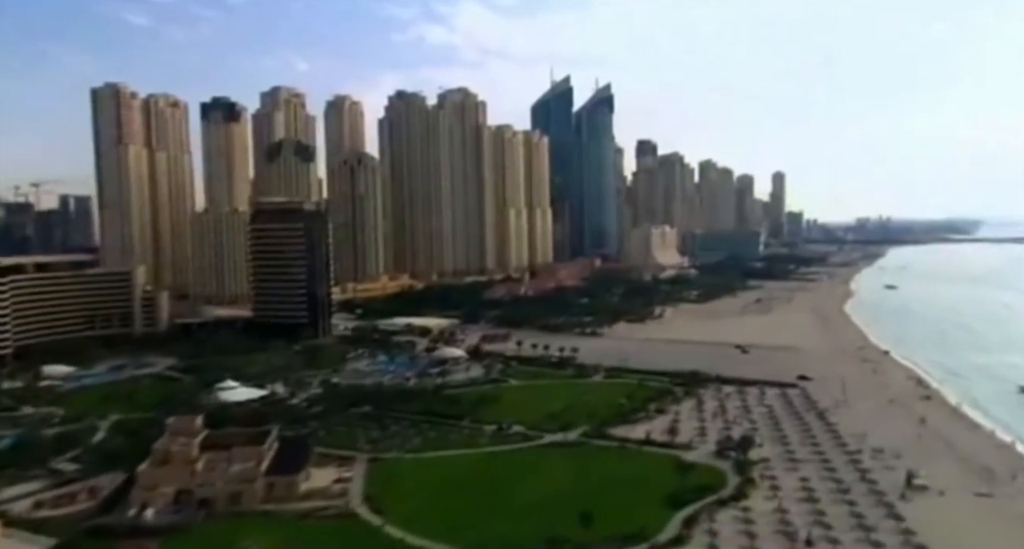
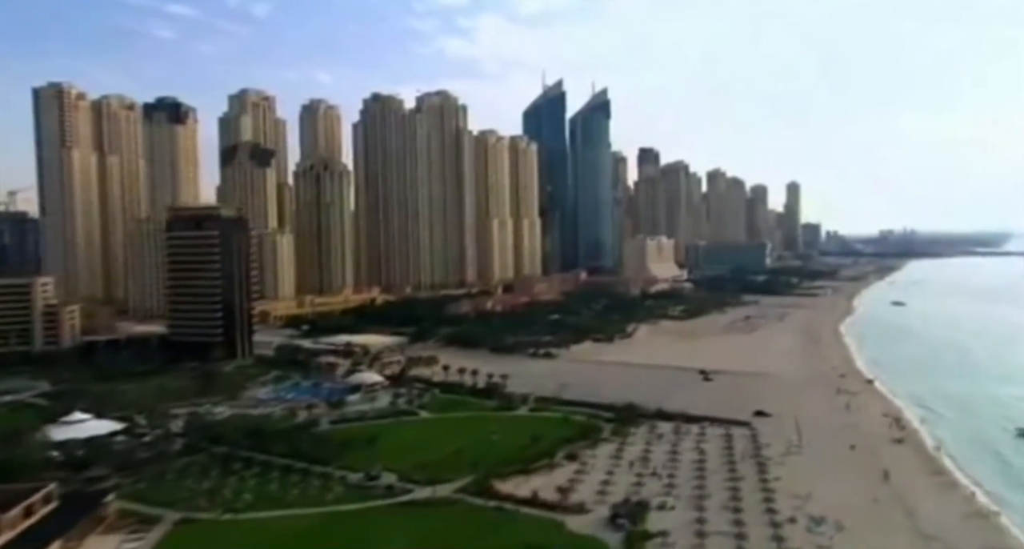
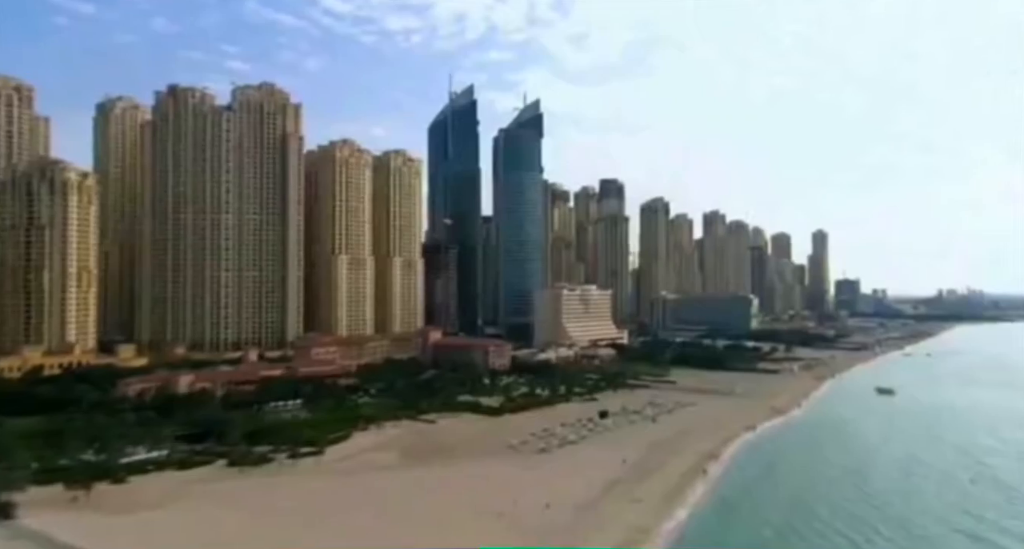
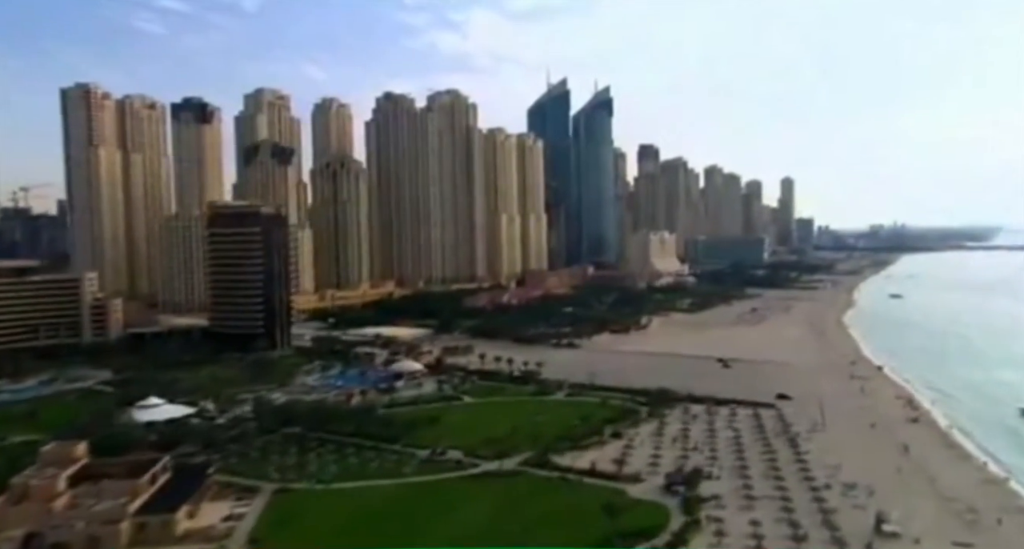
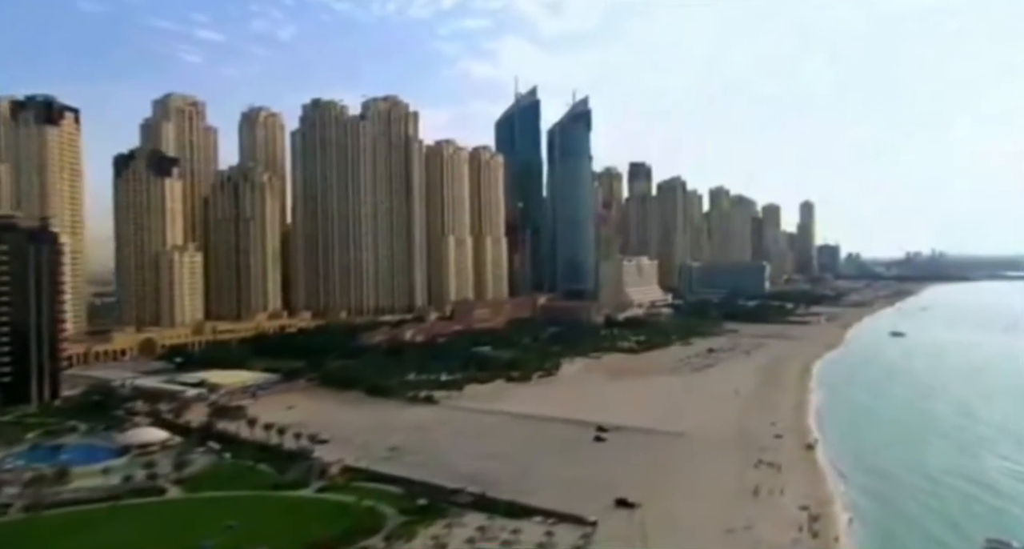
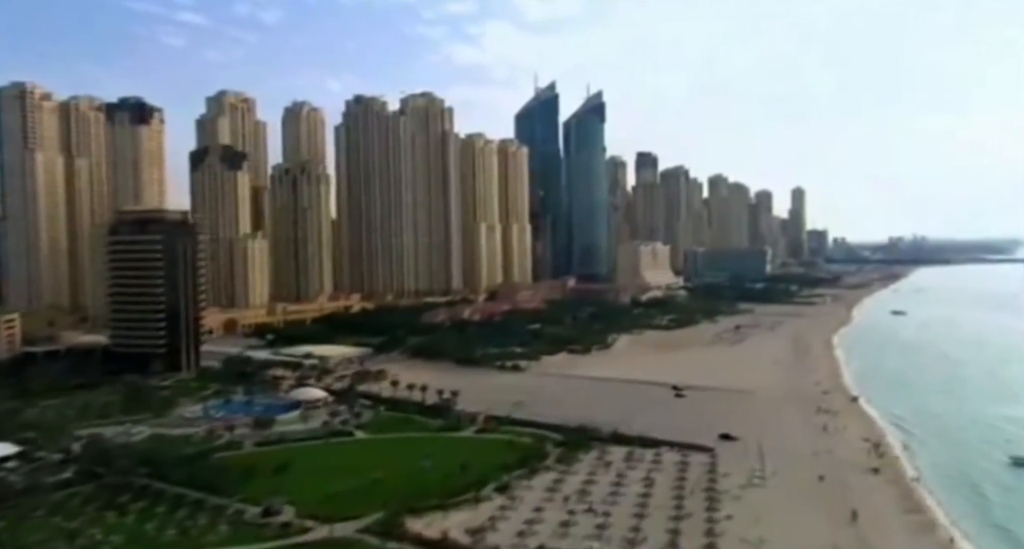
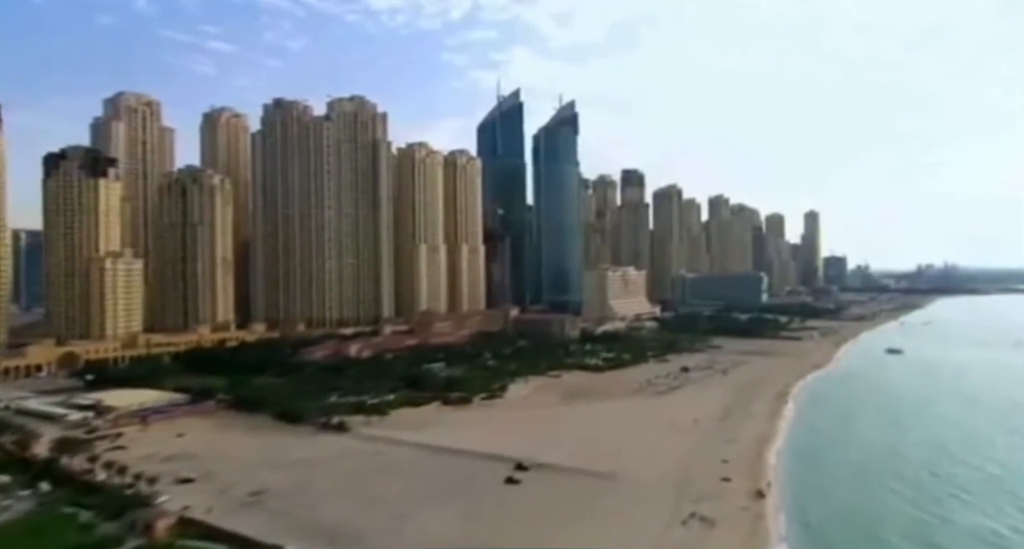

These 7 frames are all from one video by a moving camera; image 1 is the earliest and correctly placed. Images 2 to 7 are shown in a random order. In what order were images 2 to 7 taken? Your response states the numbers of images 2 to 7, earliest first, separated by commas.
4, 2, 6, 5, 7, 3
